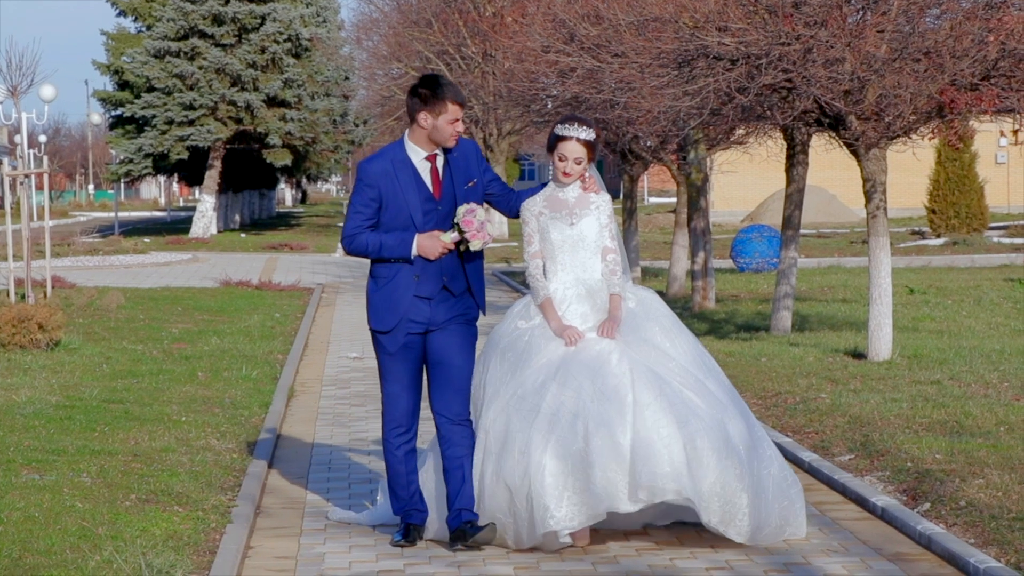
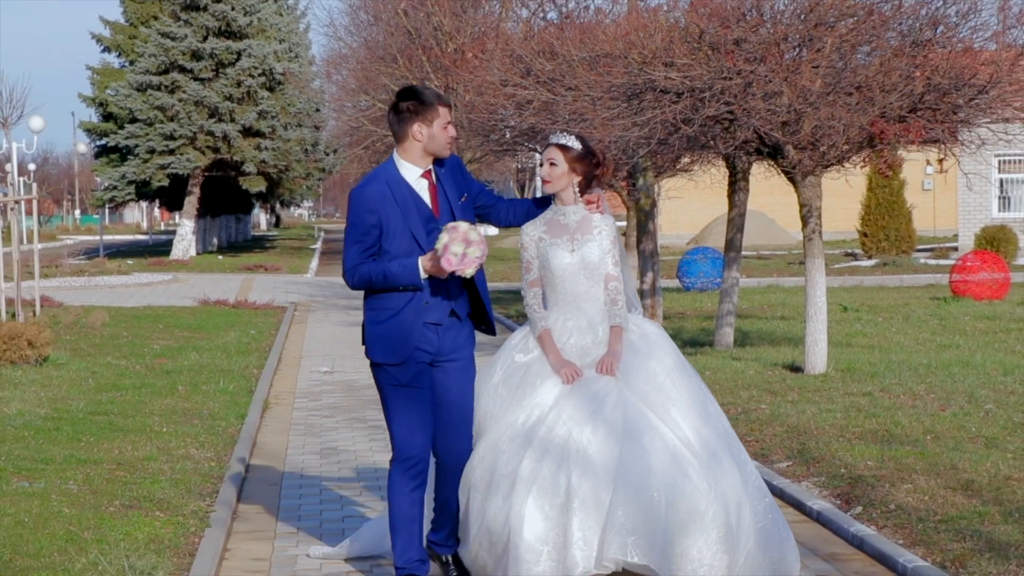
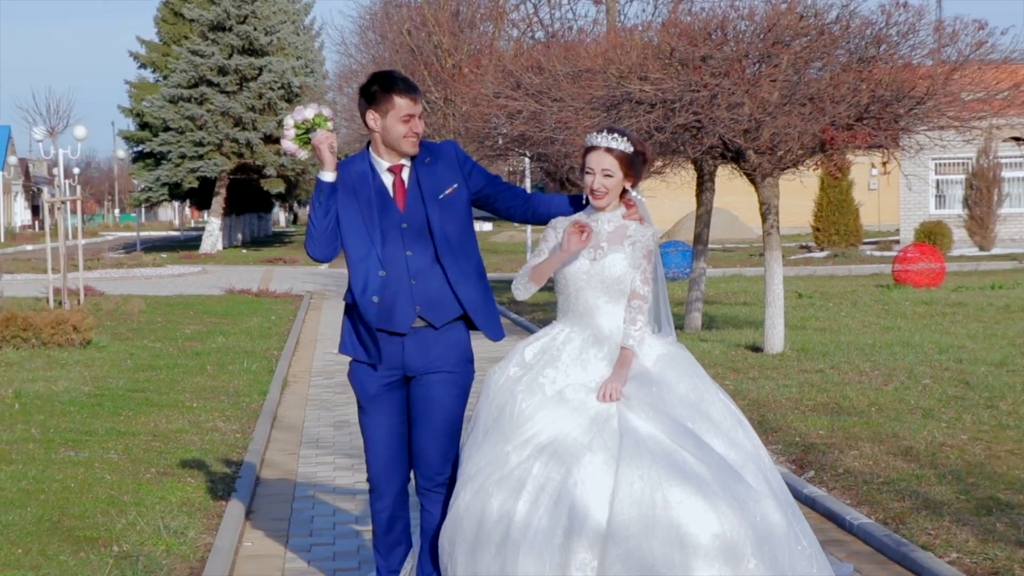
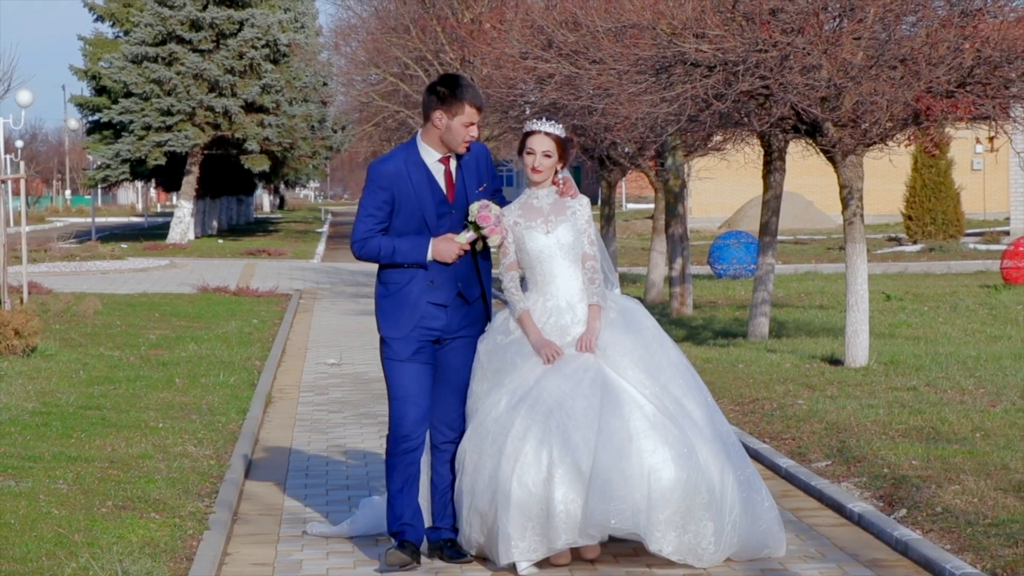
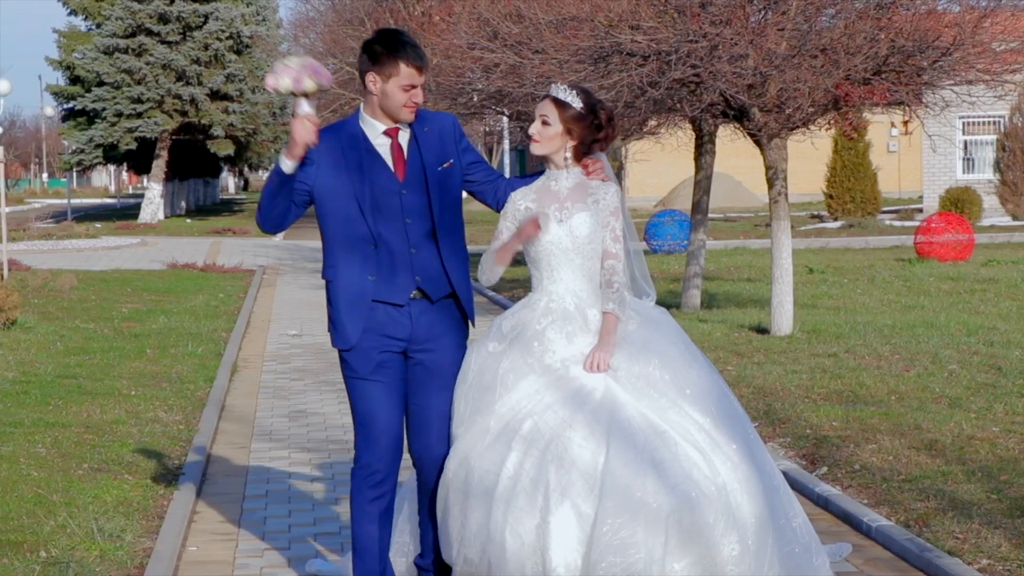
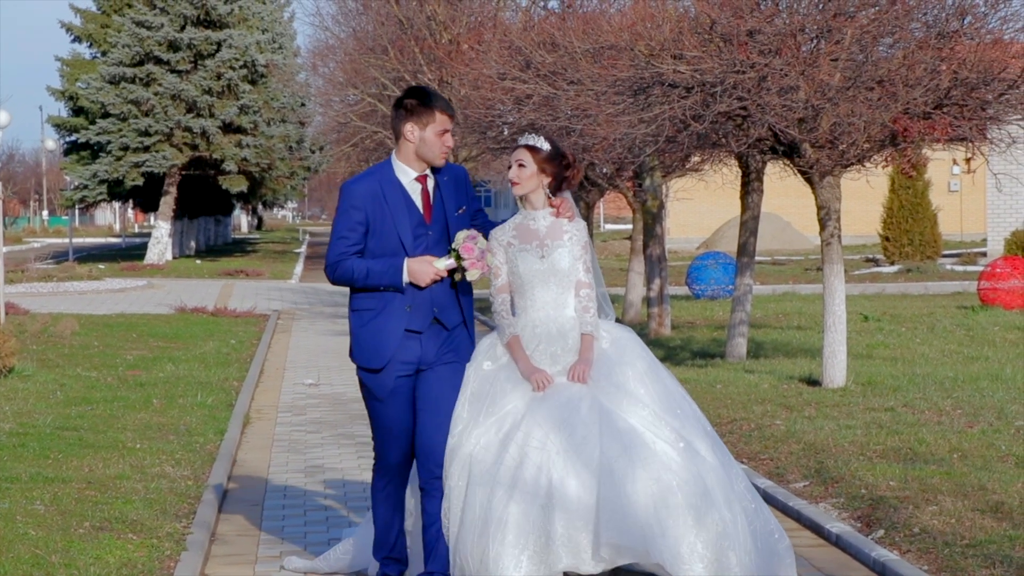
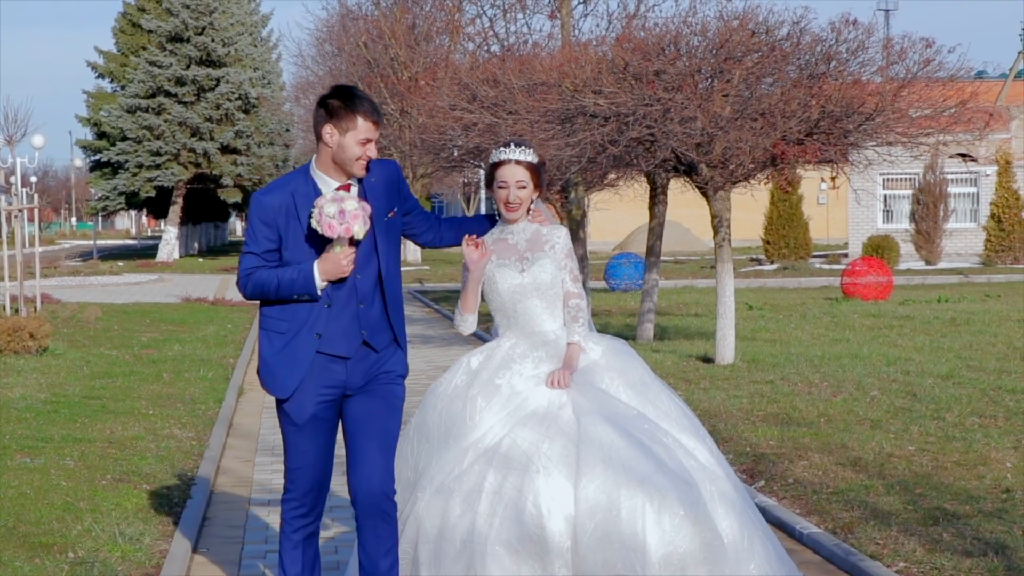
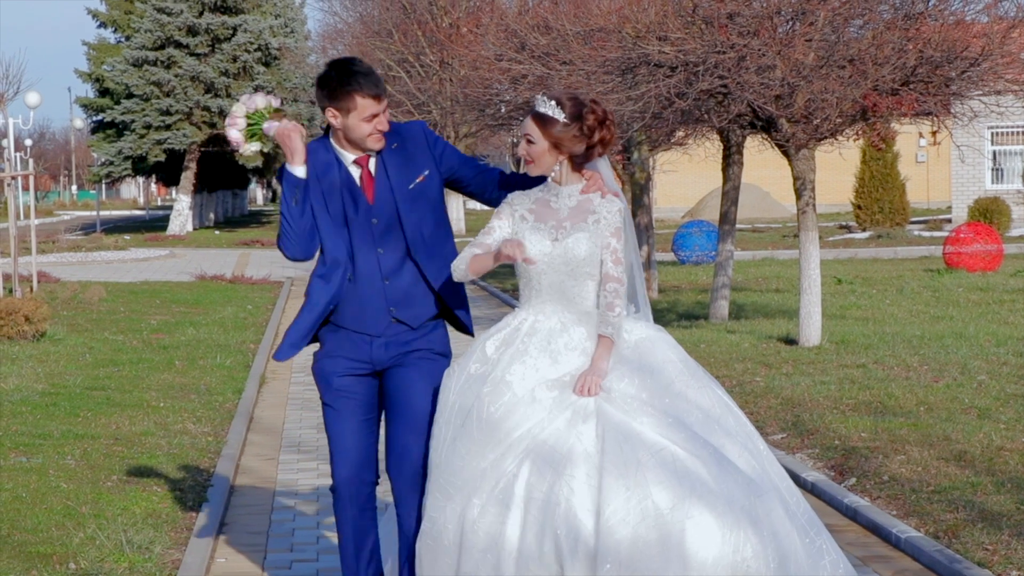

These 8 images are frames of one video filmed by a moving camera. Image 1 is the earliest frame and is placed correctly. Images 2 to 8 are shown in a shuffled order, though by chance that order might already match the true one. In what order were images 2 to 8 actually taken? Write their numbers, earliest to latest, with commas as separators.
4, 6, 2, 5, 8, 3, 7
